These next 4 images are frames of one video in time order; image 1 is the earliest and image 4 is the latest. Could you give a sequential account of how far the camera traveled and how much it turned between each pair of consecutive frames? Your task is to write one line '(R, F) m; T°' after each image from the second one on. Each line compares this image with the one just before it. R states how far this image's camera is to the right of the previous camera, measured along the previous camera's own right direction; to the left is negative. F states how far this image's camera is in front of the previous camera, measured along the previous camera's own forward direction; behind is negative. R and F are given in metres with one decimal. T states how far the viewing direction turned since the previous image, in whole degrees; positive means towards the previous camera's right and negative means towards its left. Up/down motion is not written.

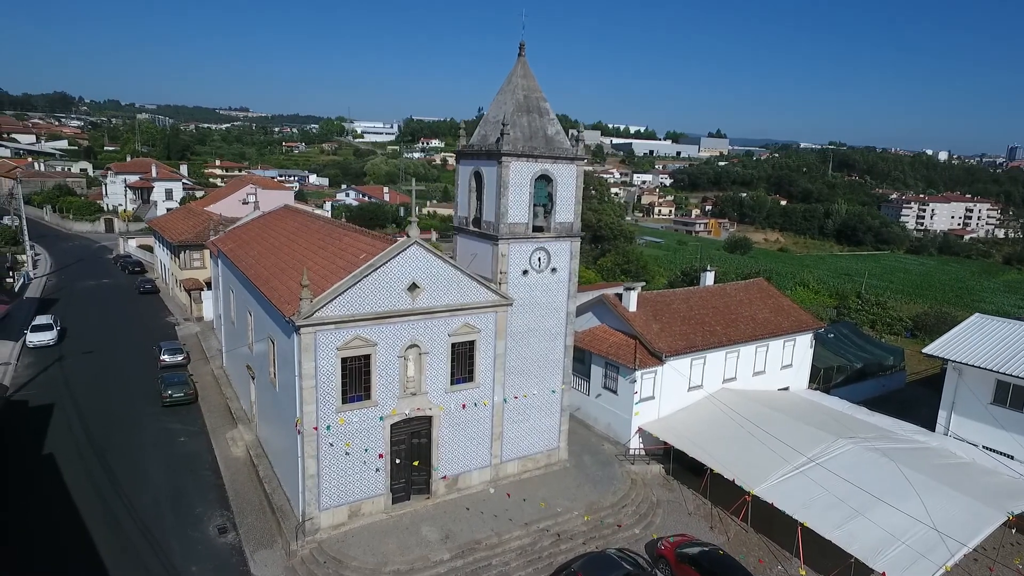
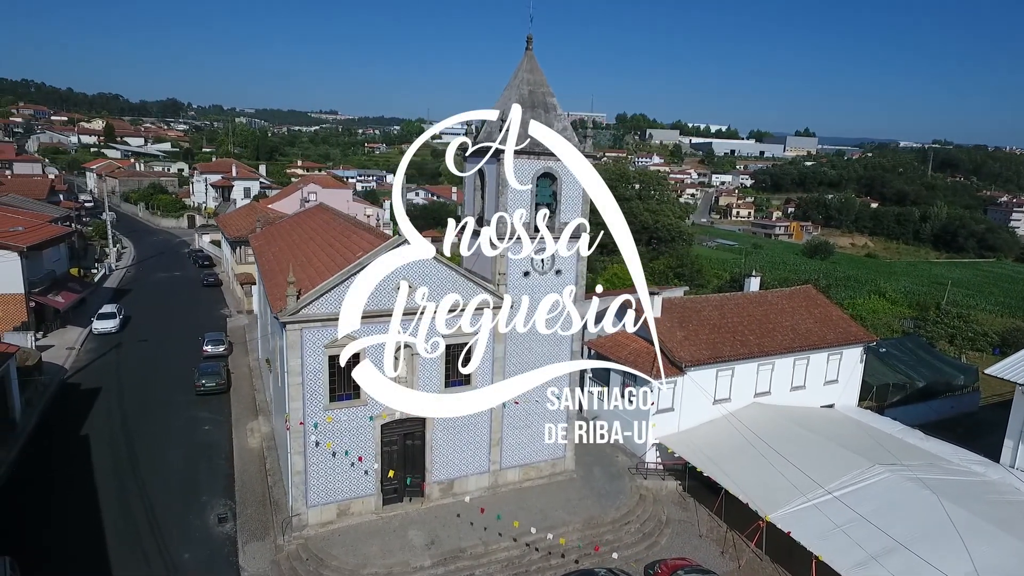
(+2.1, +0.7) m; -7°
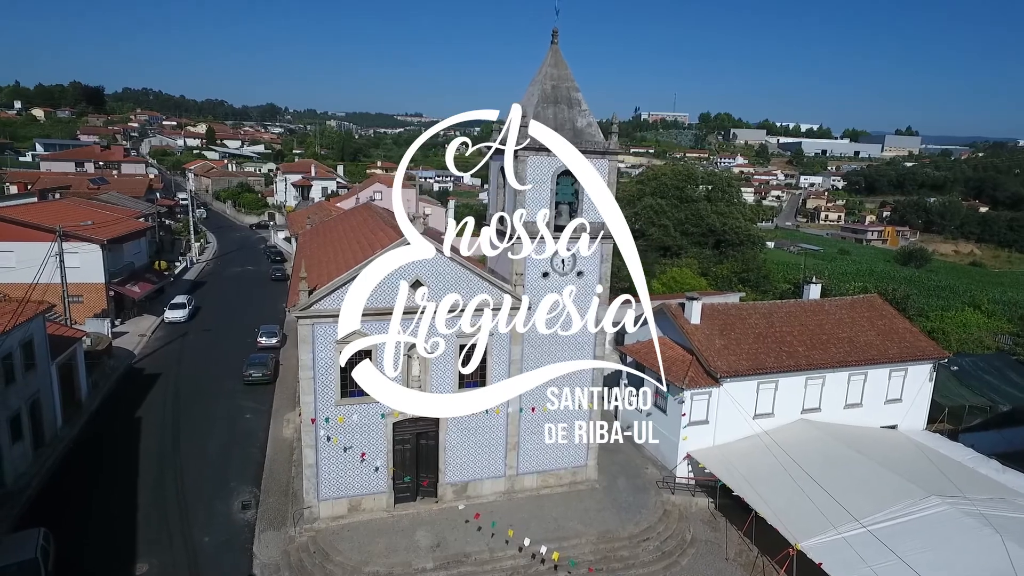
(+1.6, +0.6) m; -7°
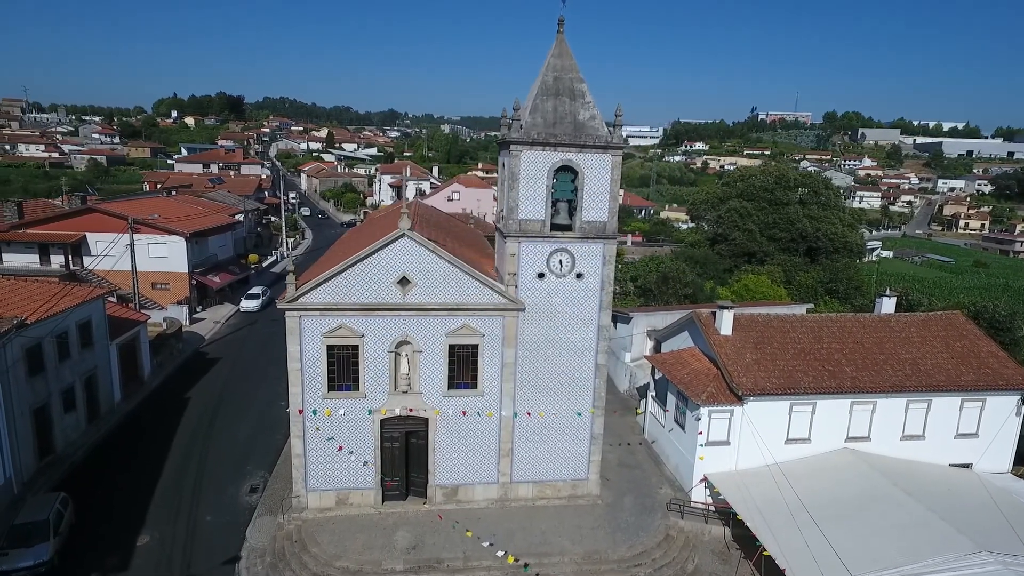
(+2.9, +0.9) m; -10°
